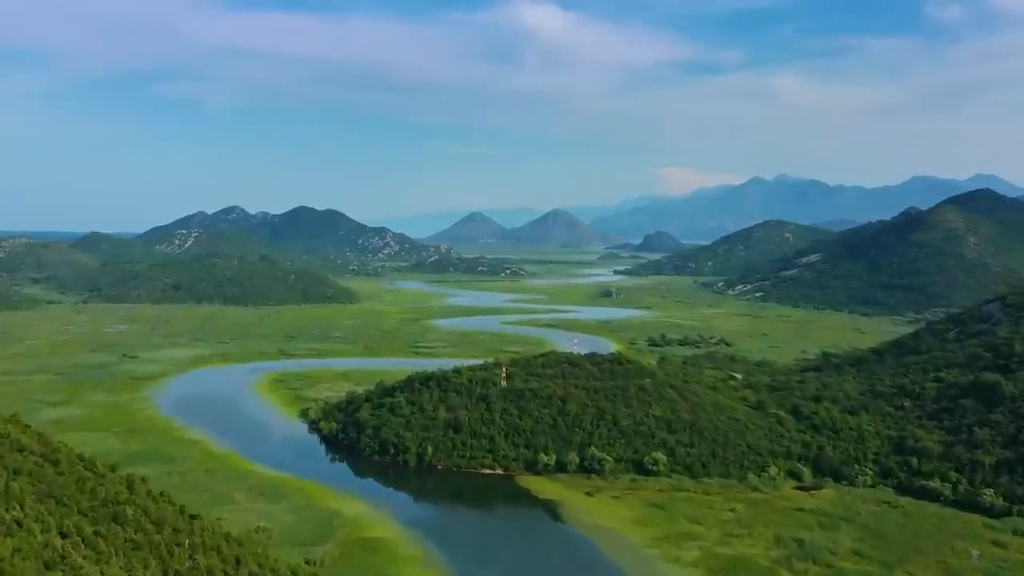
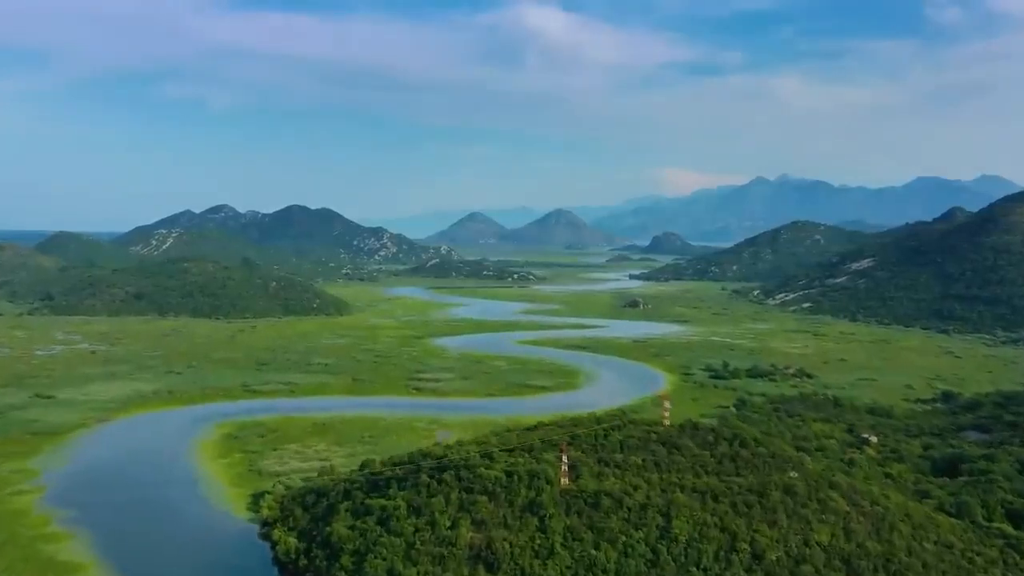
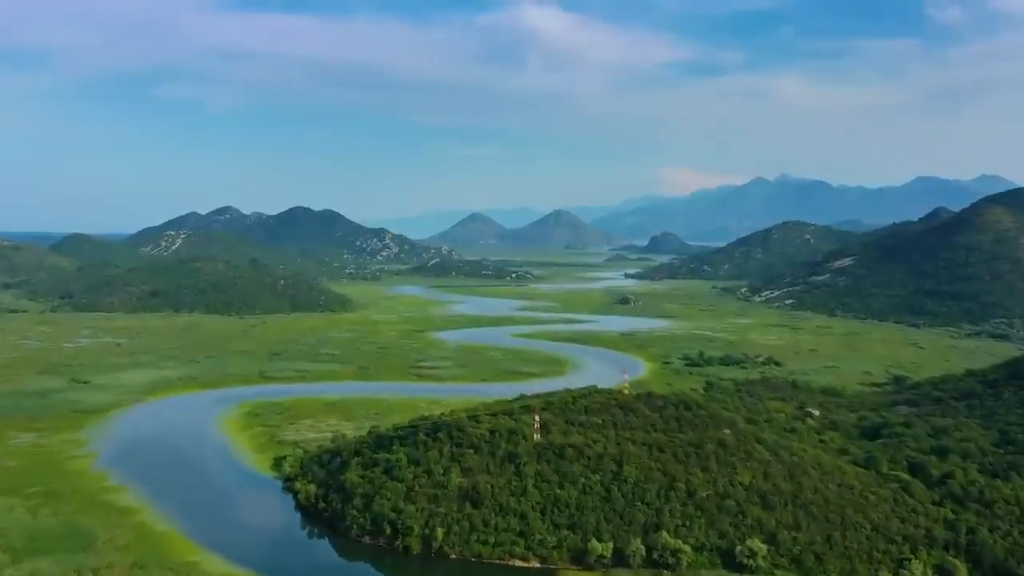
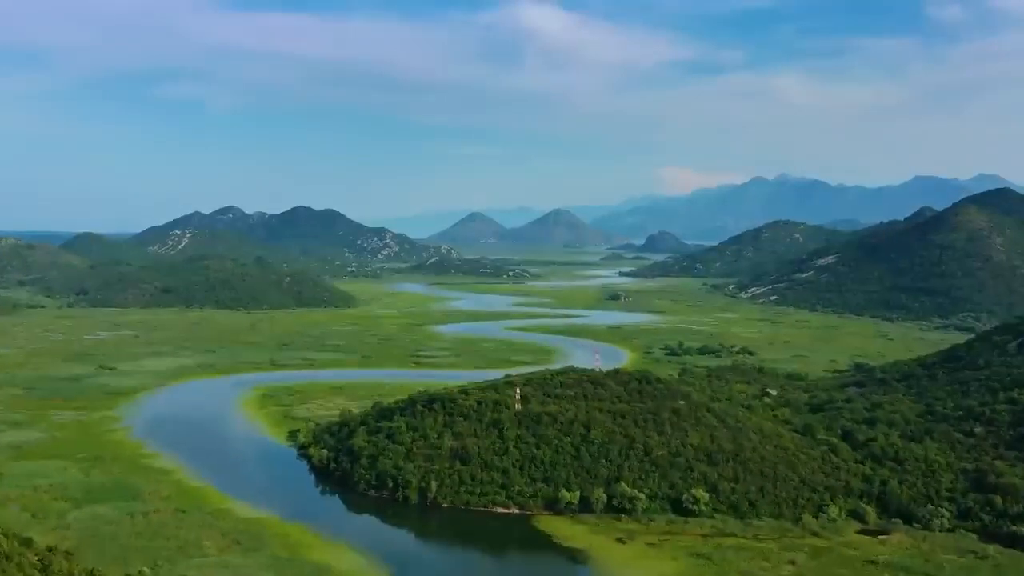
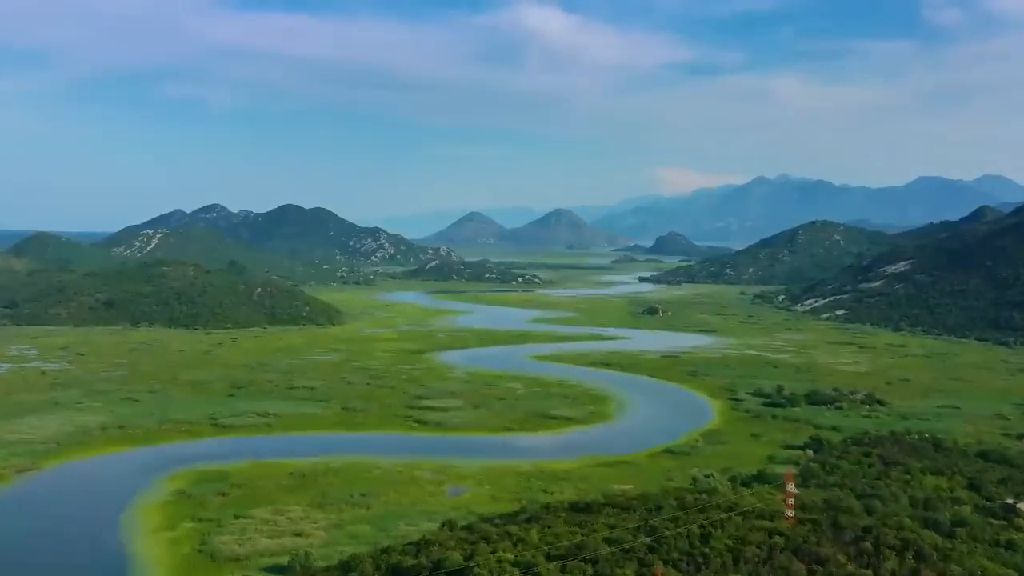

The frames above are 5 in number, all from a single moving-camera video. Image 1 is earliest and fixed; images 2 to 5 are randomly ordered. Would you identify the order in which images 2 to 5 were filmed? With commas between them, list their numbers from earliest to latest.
4, 3, 2, 5
